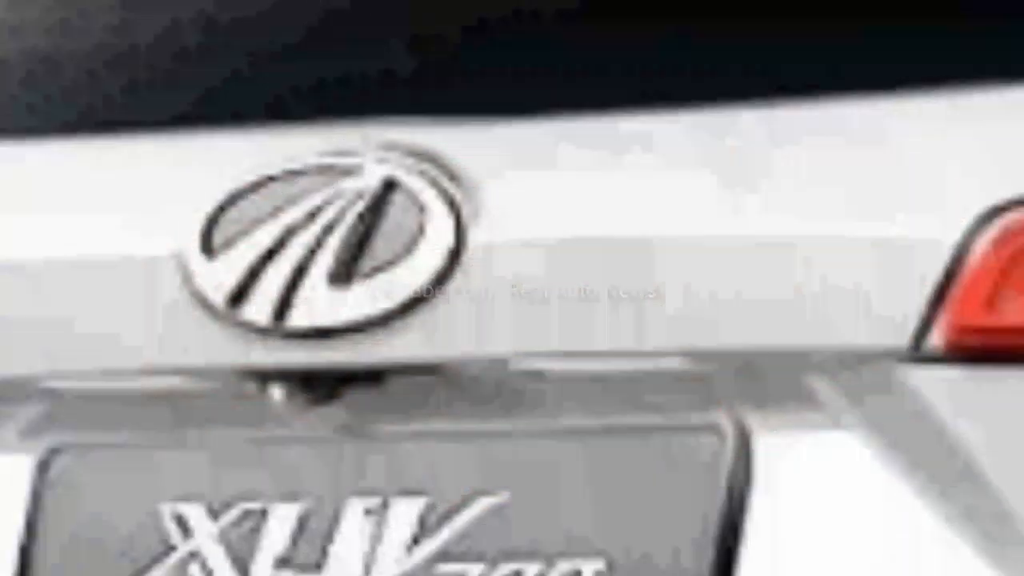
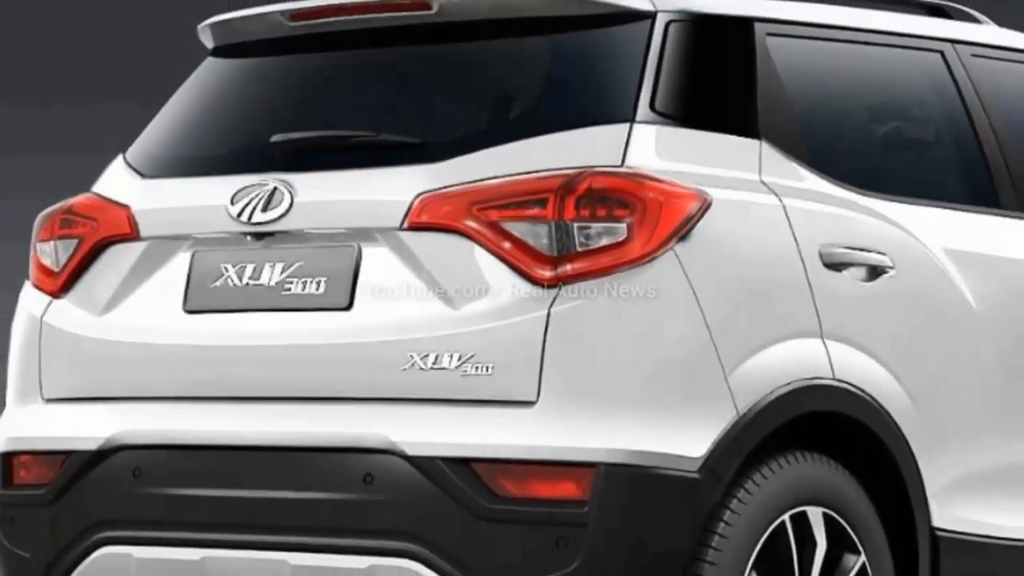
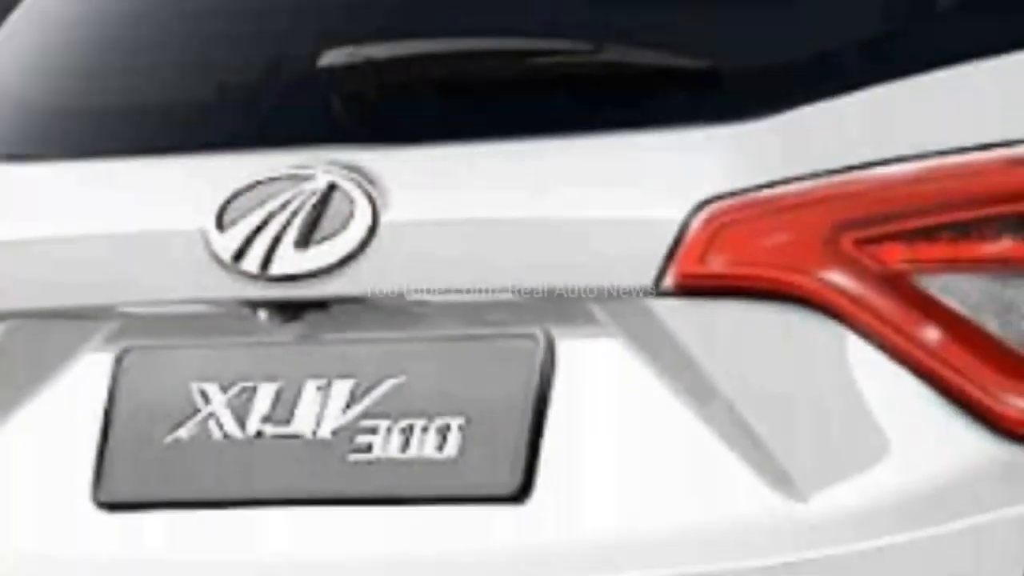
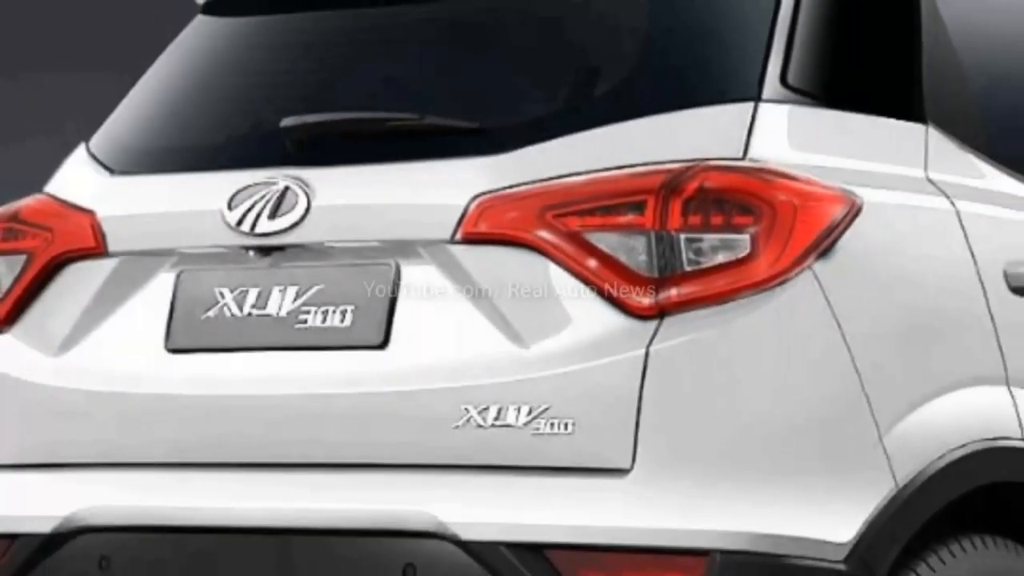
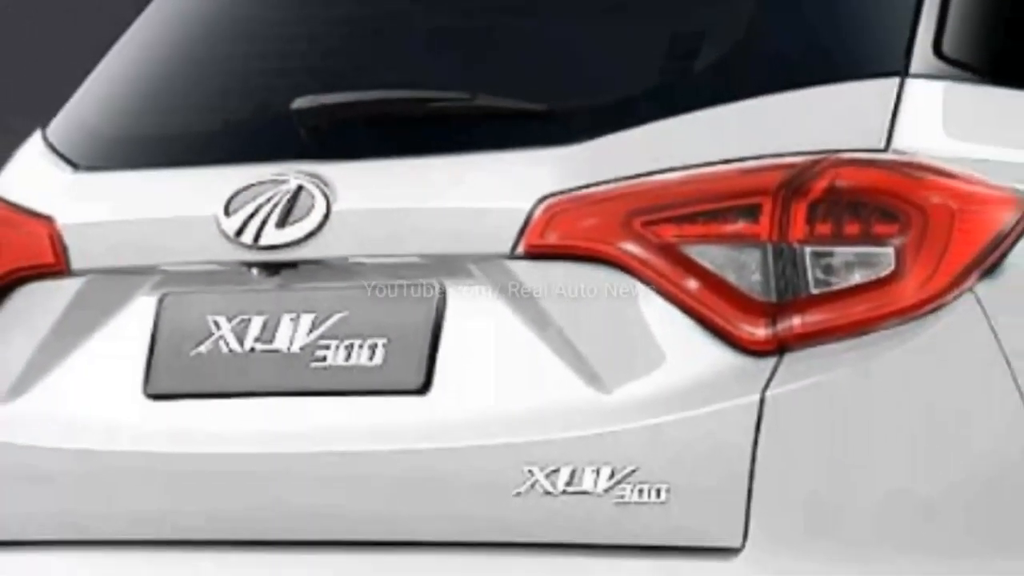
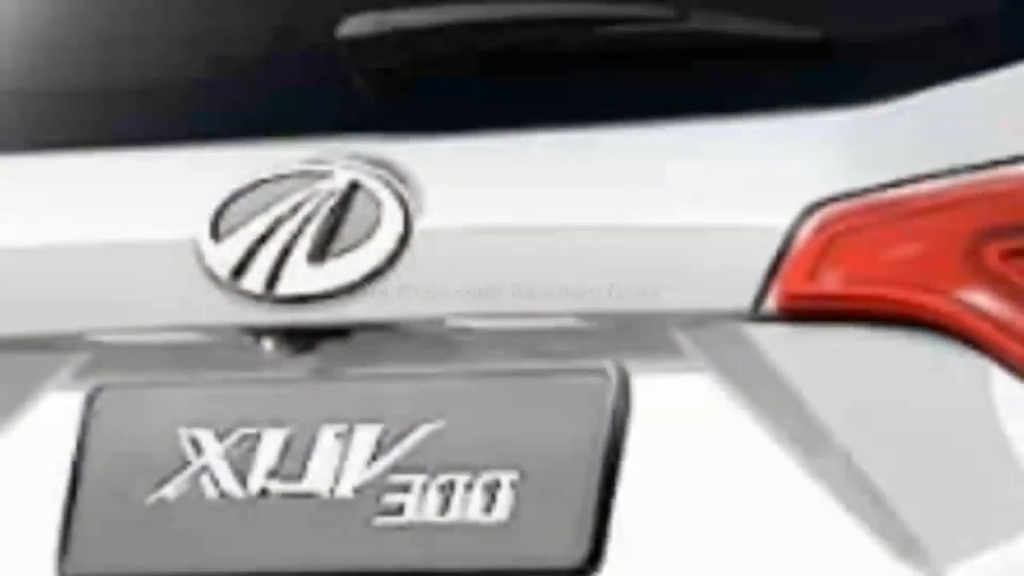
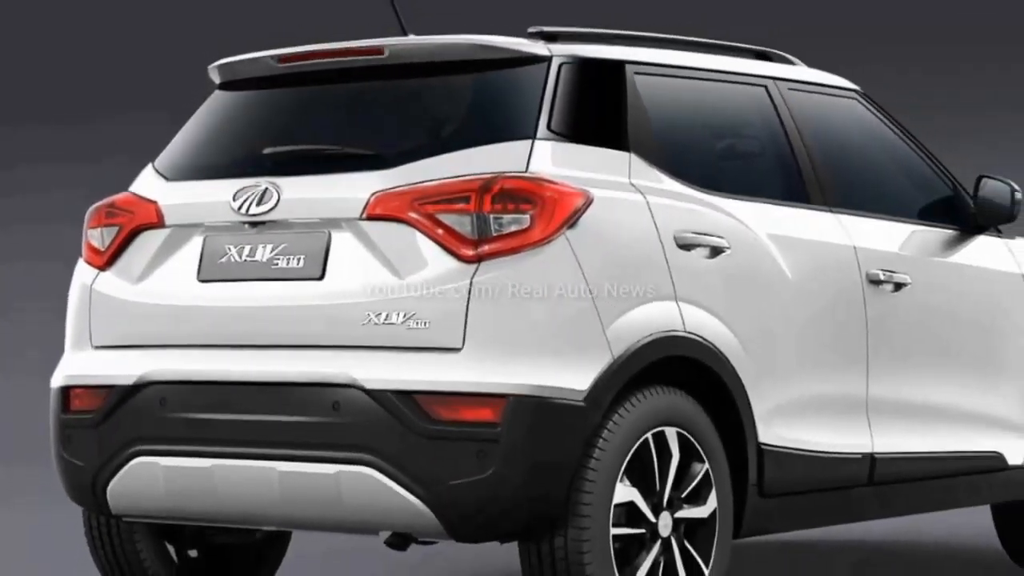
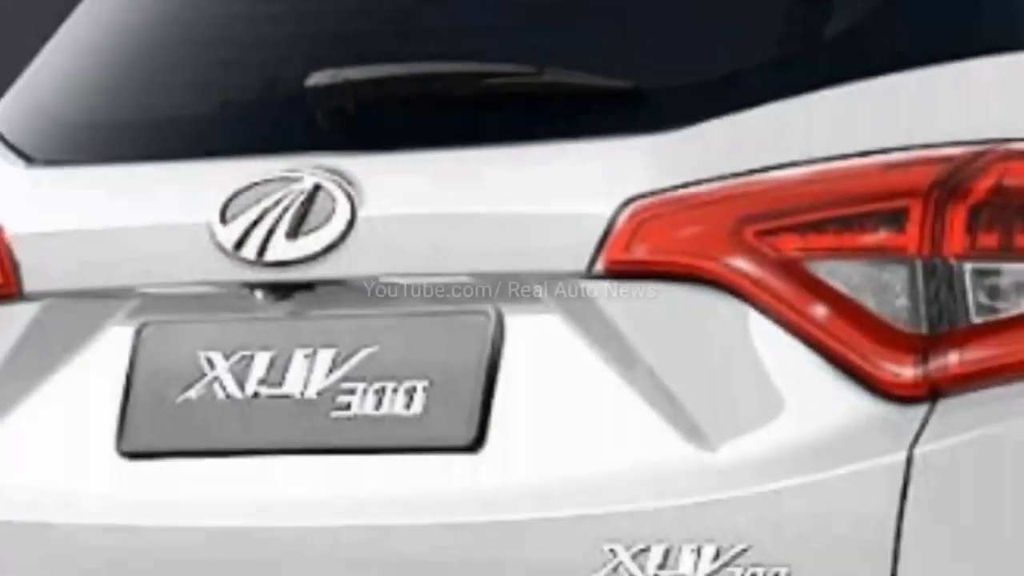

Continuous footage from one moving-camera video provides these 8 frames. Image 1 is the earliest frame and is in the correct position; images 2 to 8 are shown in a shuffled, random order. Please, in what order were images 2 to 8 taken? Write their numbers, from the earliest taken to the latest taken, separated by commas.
6, 3, 8, 5, 4, 2, 7
